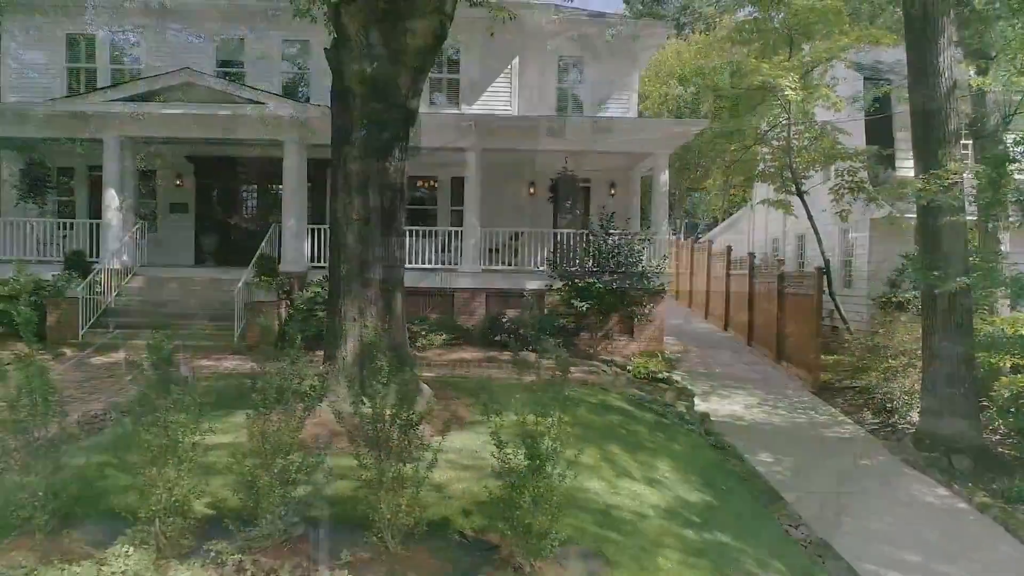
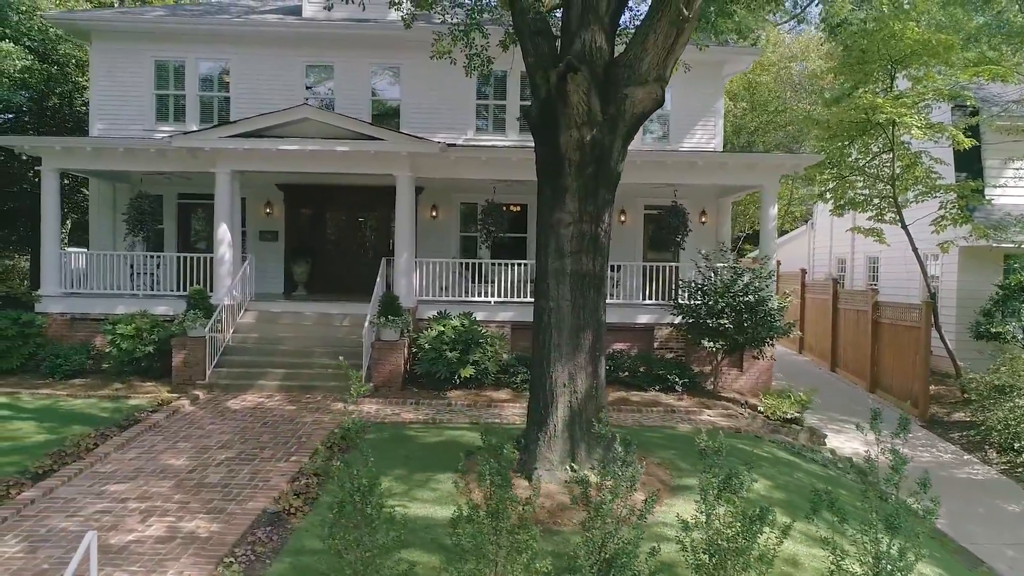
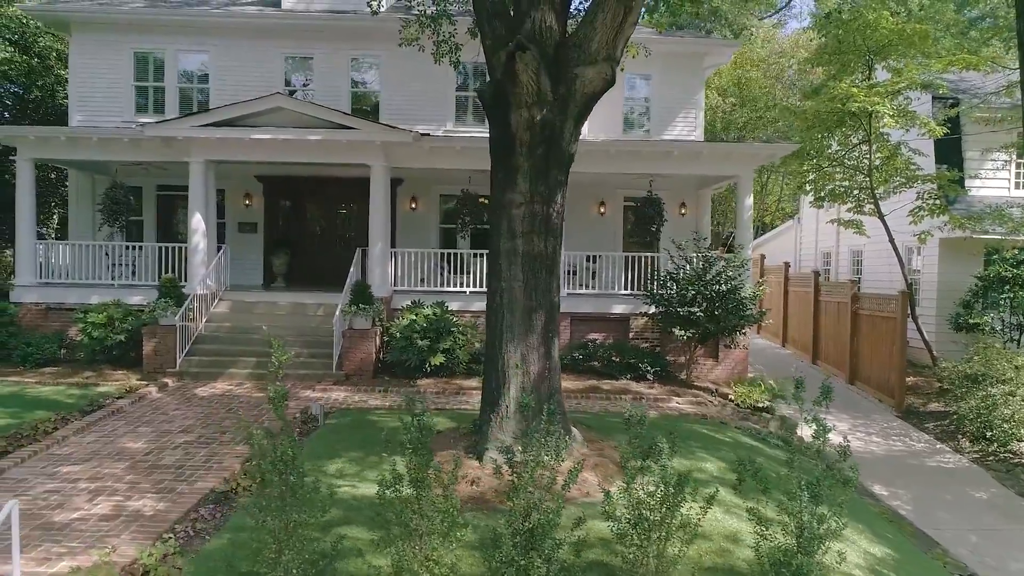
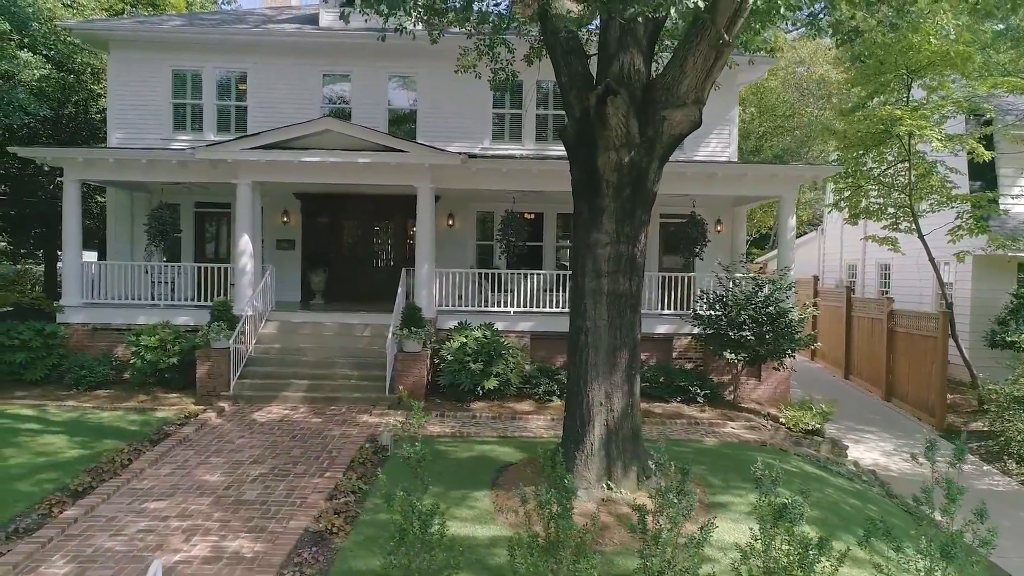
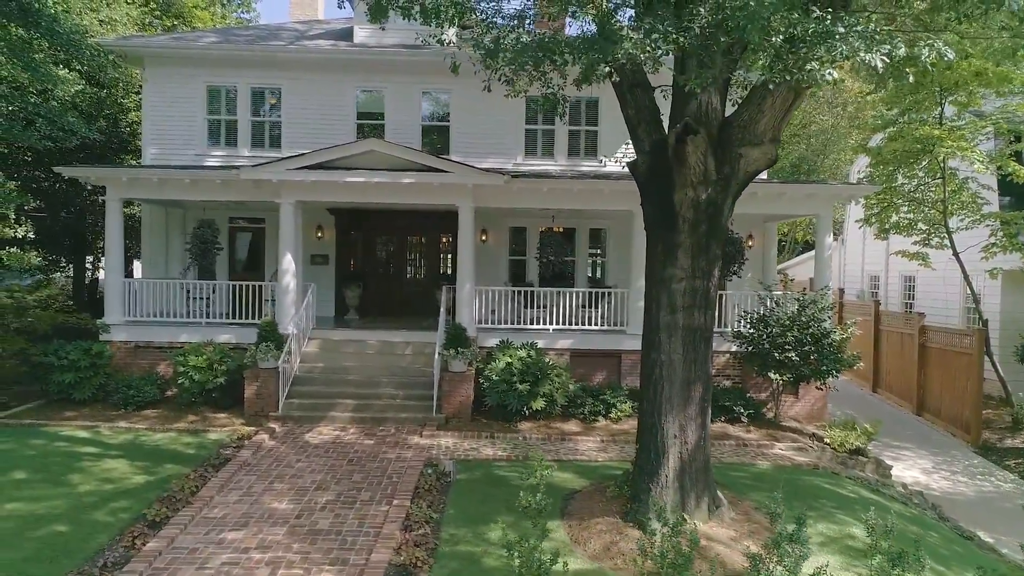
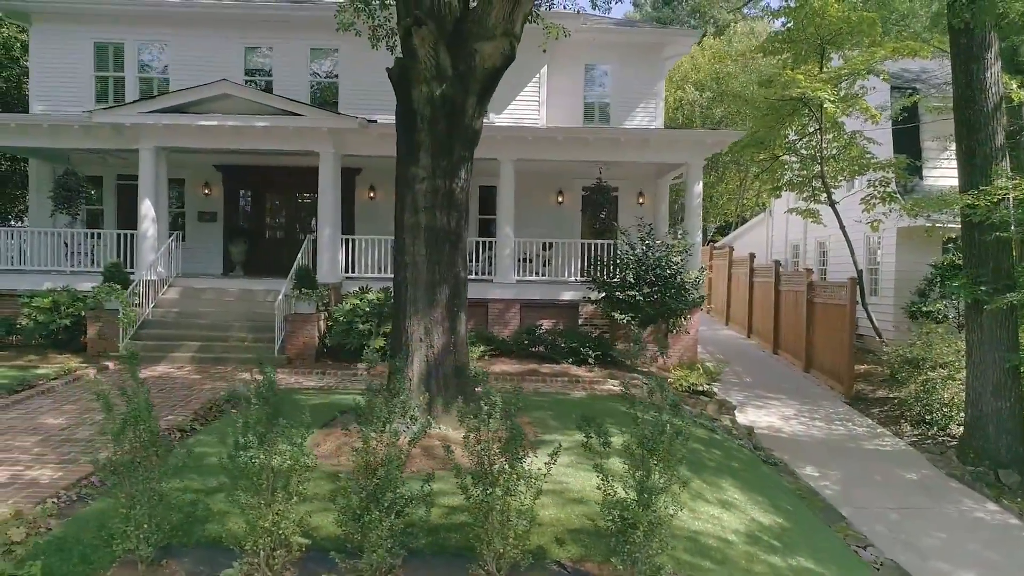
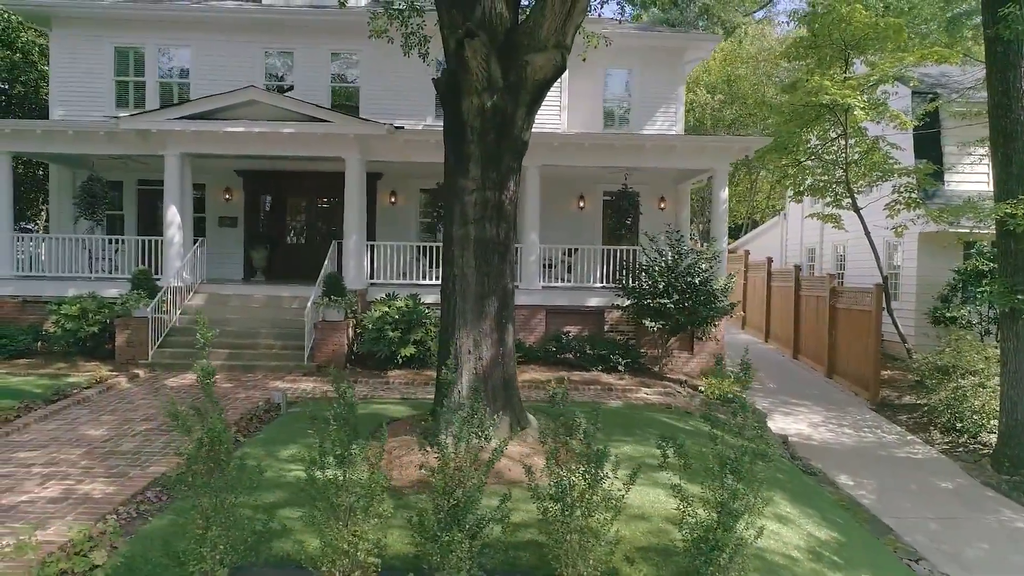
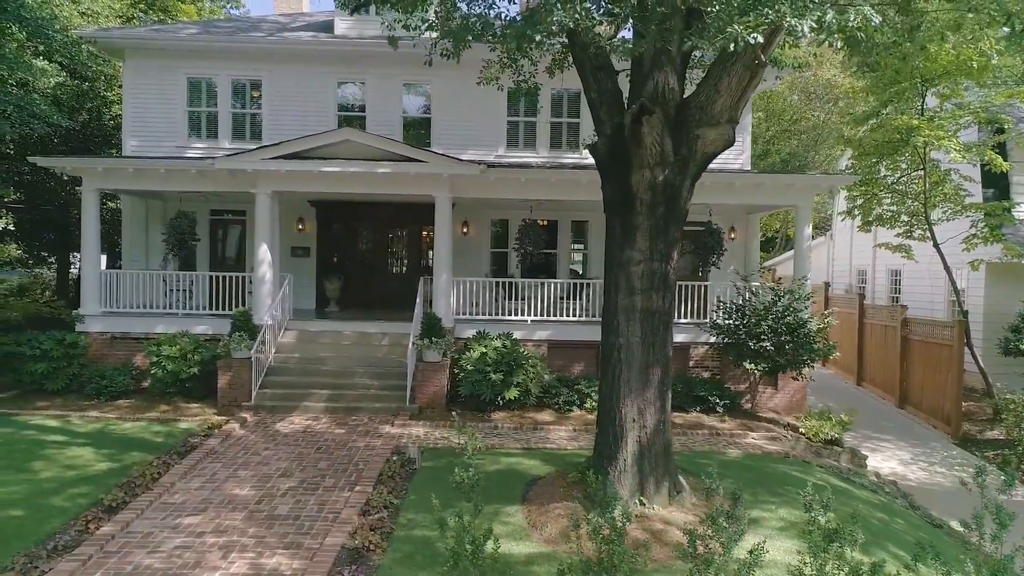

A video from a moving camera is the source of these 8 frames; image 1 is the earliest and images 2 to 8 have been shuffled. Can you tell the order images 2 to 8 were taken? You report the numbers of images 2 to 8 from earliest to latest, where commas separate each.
6, 7, 3, 2, 4, 8, 5
